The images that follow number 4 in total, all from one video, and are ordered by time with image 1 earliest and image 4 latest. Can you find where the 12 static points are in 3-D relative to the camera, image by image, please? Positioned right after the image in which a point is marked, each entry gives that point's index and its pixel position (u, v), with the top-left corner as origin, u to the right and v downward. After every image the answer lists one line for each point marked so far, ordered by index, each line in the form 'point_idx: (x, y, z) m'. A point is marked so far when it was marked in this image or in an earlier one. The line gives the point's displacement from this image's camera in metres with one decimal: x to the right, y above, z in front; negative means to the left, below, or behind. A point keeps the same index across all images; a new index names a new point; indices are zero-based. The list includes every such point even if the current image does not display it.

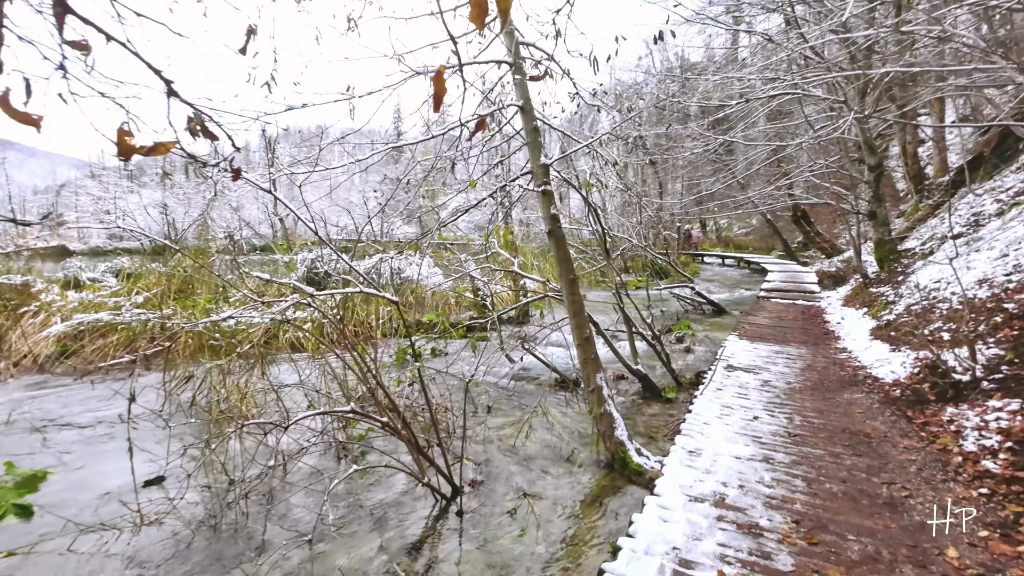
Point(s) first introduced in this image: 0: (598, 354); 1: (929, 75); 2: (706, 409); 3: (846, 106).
0: (+0.7, -0.5, +3.9) m
1: (+10.6, +5.4, +12.6) m
2: (+1.7, -1.0, +4.2) m
3: (+7.5, +4.1, +11.1) m
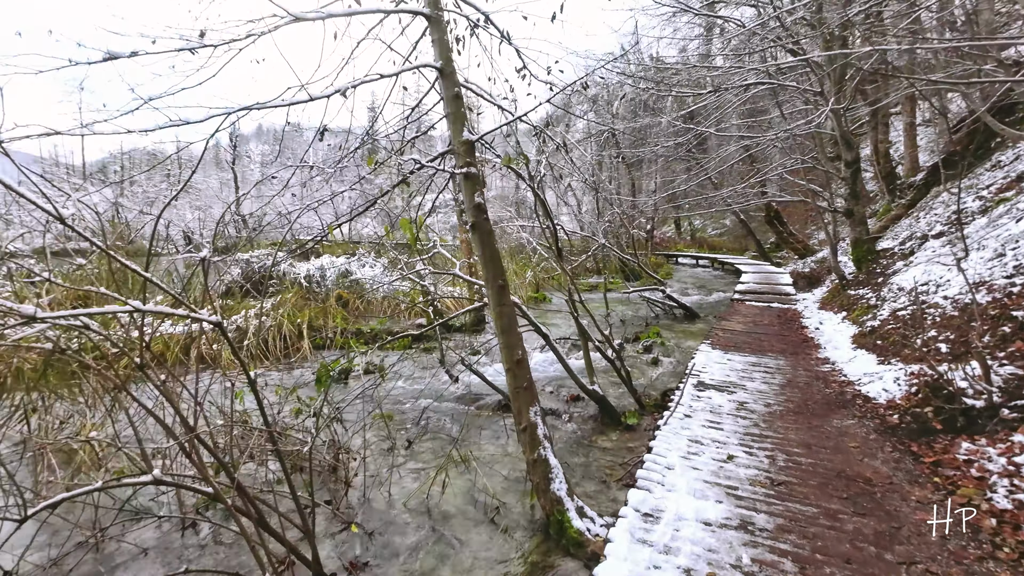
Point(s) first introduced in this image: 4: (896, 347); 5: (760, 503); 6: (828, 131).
0: (+0.1, -0.6, +3.1) m
1: (+9.6, +5.4, +12.2) m
2: (+1.1, -1.1, +3.4) m
3: (+6.6, +4.1, +10.6) m
4: (+4.2, -0.6, +5.4) m
5: (+1.4, -1.2, +2.7) m
6: (+7.0, +3.5, +10.9) m
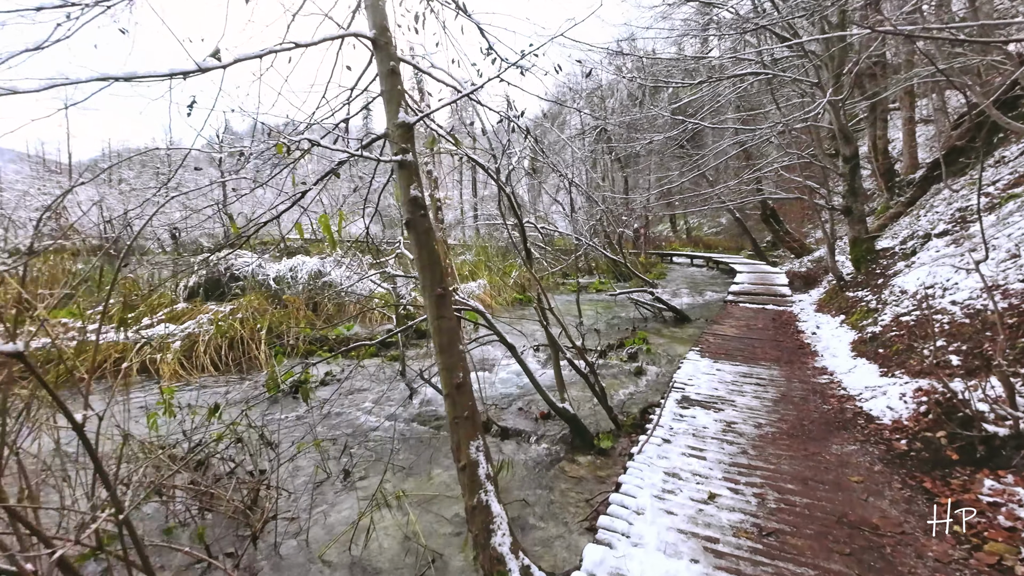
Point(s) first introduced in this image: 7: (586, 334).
0: (-0.2, -0.6, +2.6) m
1: (+9.2, +5.3, +11.7) m
2: (+0.8, -1.1, +2.9) m
3: (+6.3, +4.1, +10.1) m
4: (+3.8, -0.7, +4.9) m
5: (+1.0, -1.2, +2.2) m
6: (+6.6, +3.4, +10.4) m
7: (+1.2, -0.7, +7.8) m
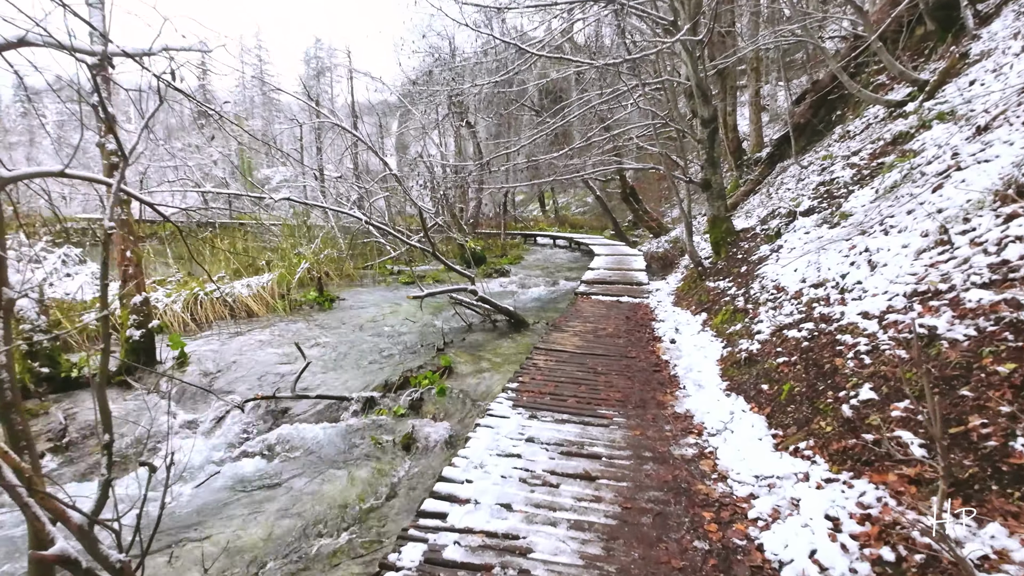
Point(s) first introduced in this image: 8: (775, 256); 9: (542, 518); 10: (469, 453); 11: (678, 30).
0: (-1.6, -0.9, -0.2) m
1: (+5.2, +5.7, +10.6) m
2: (-0.8, -1.4, +0.4) m
3: (+2.8, +4.3, +8.4) m
4: (+1.7, -0.7, +3.0) m
5: (-0.3, -1.5, -0.2) m
6: (+3.0, +3.7, +8.8) m
7: (-1.5, -0.8, +5.2) m
8: (+3.2, +0.4, +6.0) m
9: (+0.2, -1.1, +2.5) m
10: (-0.3, -1.0, +3.1) m
11: (+2.8, +4.1, +8.1) m
